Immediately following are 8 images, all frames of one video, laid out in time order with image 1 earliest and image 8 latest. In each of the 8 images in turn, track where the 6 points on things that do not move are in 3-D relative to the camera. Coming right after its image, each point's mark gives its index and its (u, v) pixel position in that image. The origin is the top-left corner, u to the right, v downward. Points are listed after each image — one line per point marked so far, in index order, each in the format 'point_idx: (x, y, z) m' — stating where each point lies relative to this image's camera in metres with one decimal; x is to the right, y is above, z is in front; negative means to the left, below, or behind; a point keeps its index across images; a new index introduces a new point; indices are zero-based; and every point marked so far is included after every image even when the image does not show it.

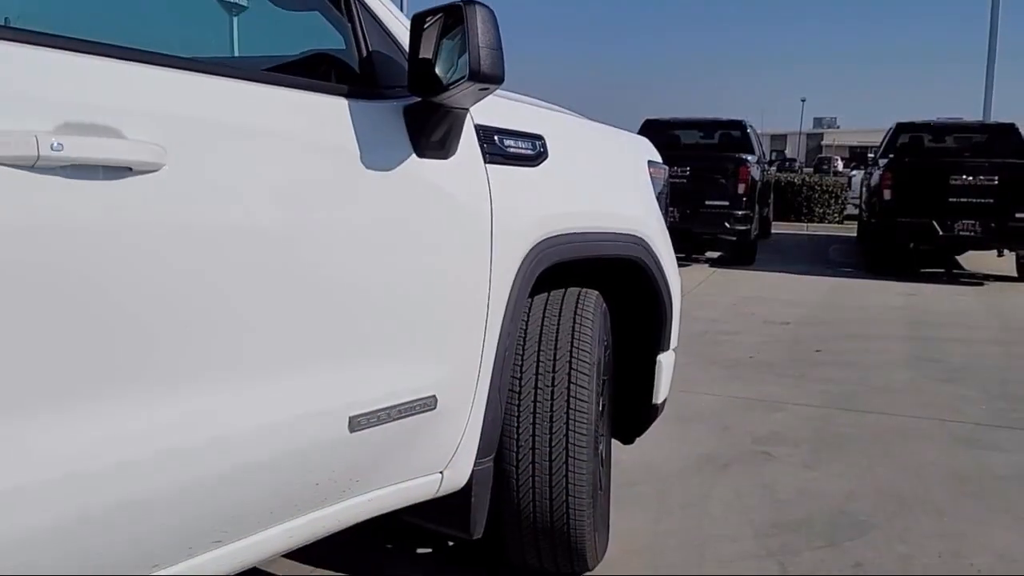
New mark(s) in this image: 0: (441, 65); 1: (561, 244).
0: (-0.2, +0.5, +2.0) m
1: (+0.1, +0.1, +2.4) m
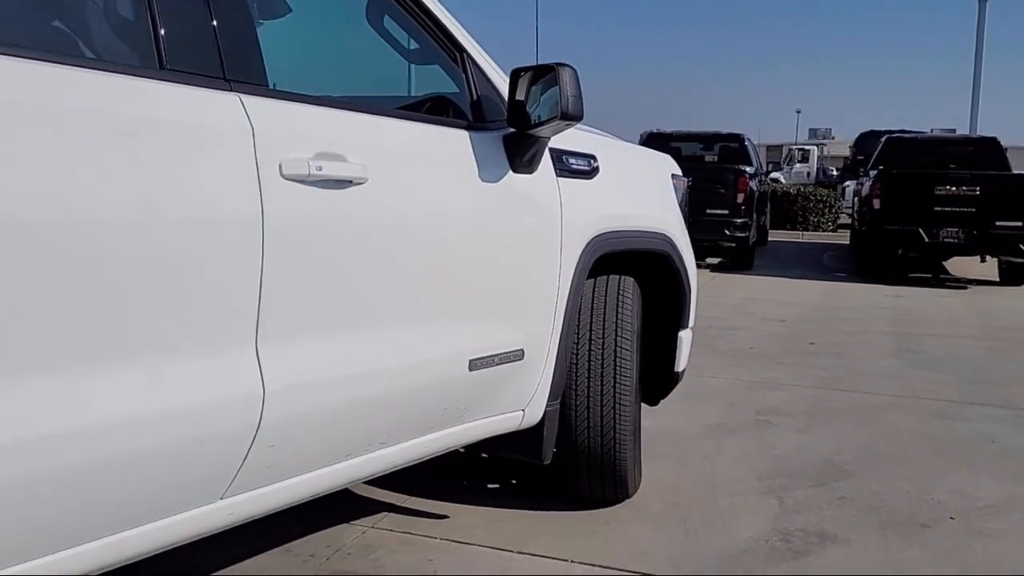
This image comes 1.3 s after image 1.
0: (+0.1, +0.6, +2.7) m
1: (+0.4, +0.2, +3.2) m
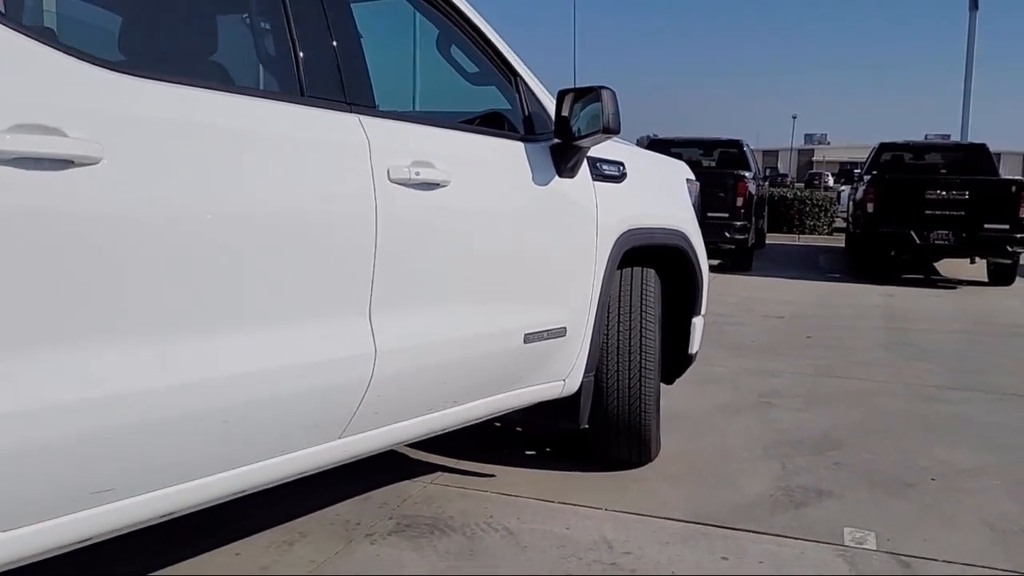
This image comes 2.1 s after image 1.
0: (+0.2, +0.6, +3.2) m
1: (+0.5, +0.2, +3.7) m
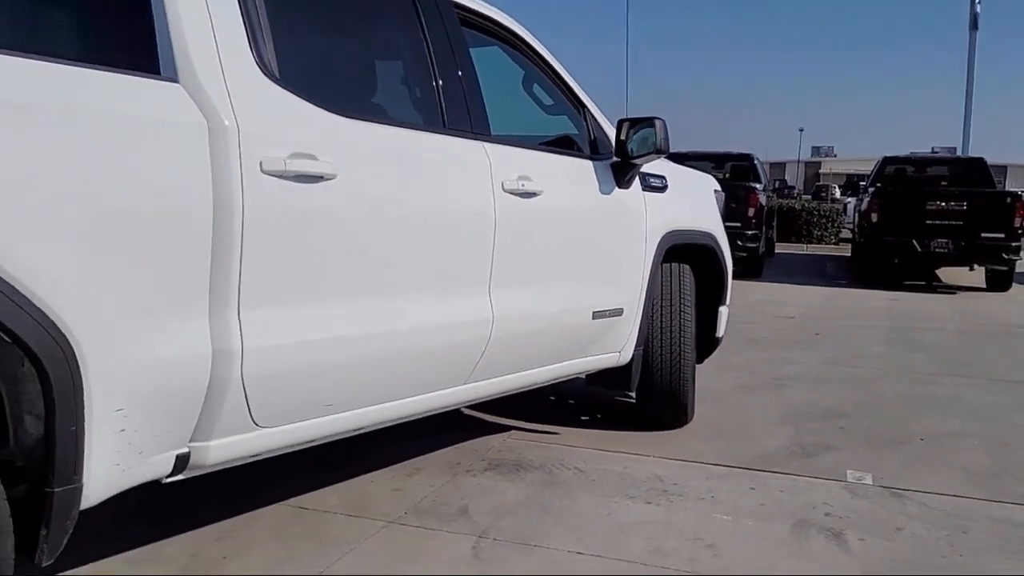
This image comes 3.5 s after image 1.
0: (+0.5, +0.7, +4.0) m
1: (+0.8, +0.3, +4.5) m
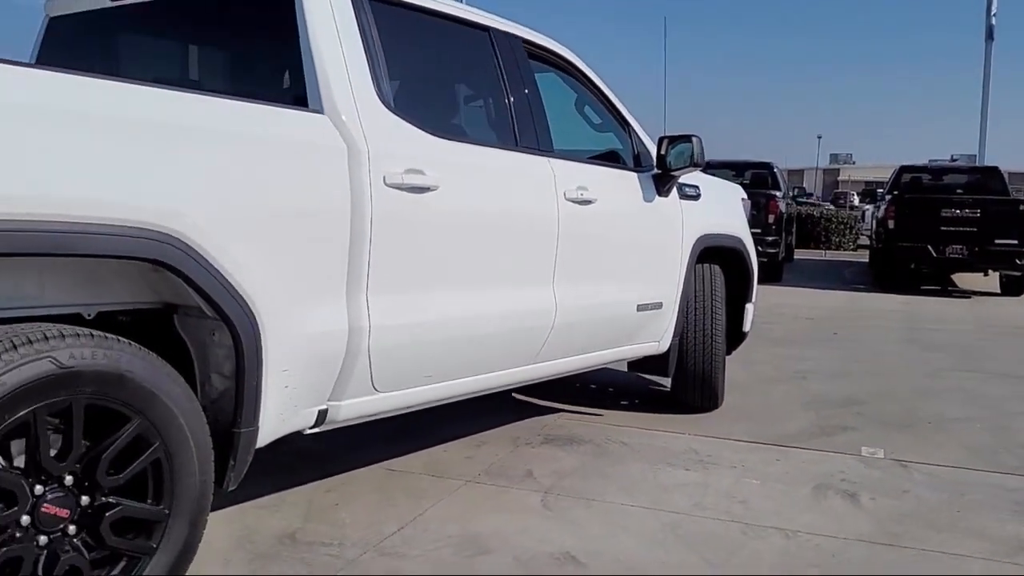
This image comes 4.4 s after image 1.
0: (+0.8, +0.7, +4.6) m
1: (+1.1, +0.3, +5.0) m
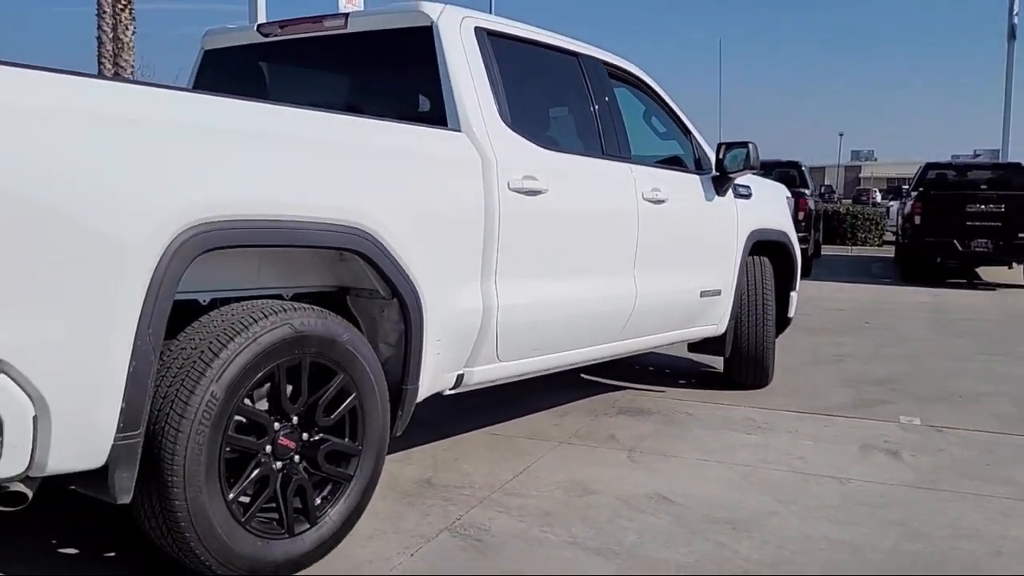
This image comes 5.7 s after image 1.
0: (+1.3, +0.7, +5.2) m
1: (+1.6, +0.3, +5.6) m
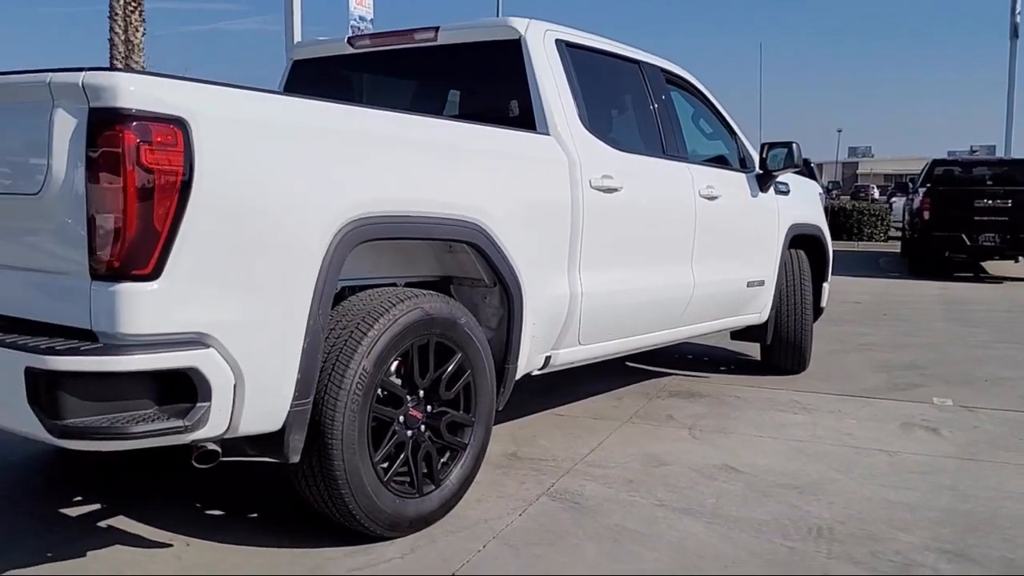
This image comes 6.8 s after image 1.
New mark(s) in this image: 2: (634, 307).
0: (+1.6, +0.8, +5.5) m
1: (+1.9, +0.4, +6.0) m
2: (+0.6, -0.1, +4.3) m
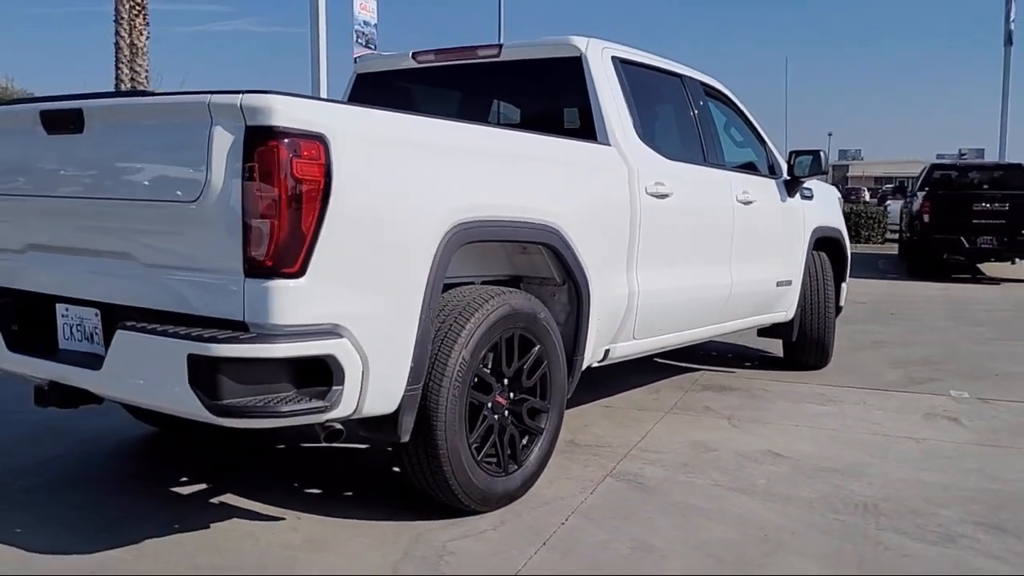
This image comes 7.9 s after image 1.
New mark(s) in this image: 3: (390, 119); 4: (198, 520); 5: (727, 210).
0: (+1.9, +0.8, +5.9) m
1: (+2.2, +0.4, +6.3) m
2: (+0.9, -0.1, +4.7) m
3: (-0.4, +0.6, +2.9) m
4: (-1.2, -0.9, +3.3) m
5: (+1.2, +0.4, +5.0) m
